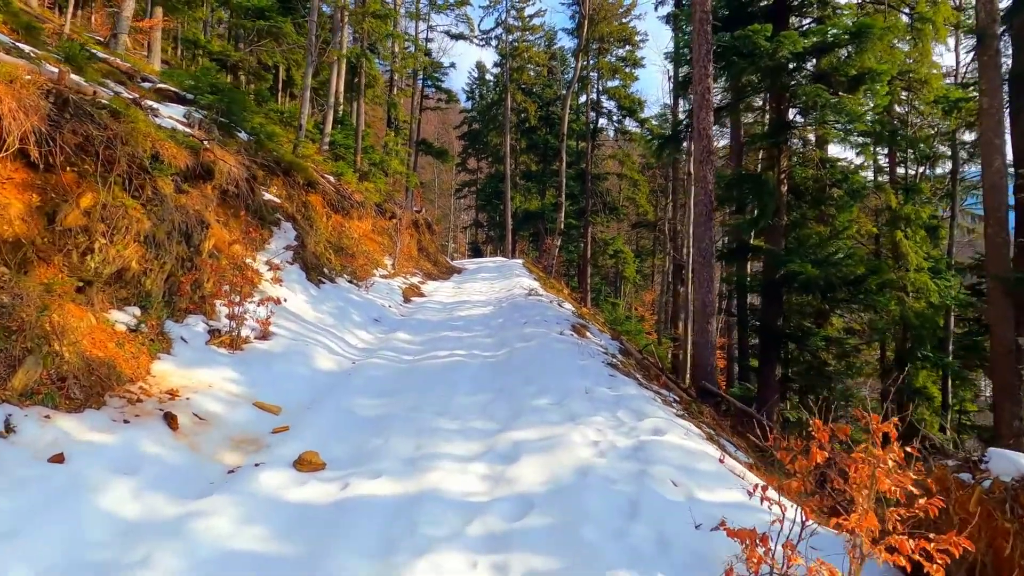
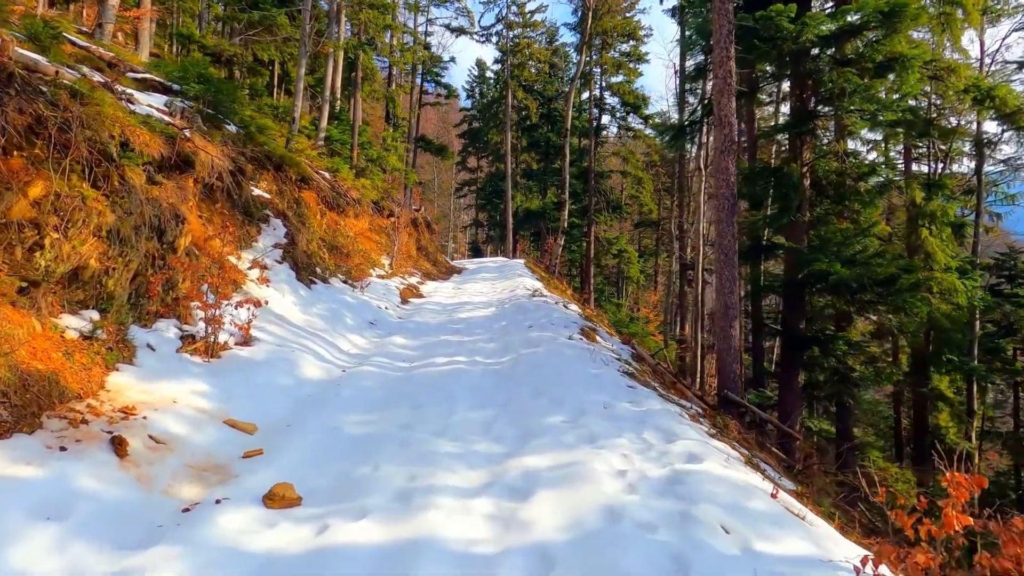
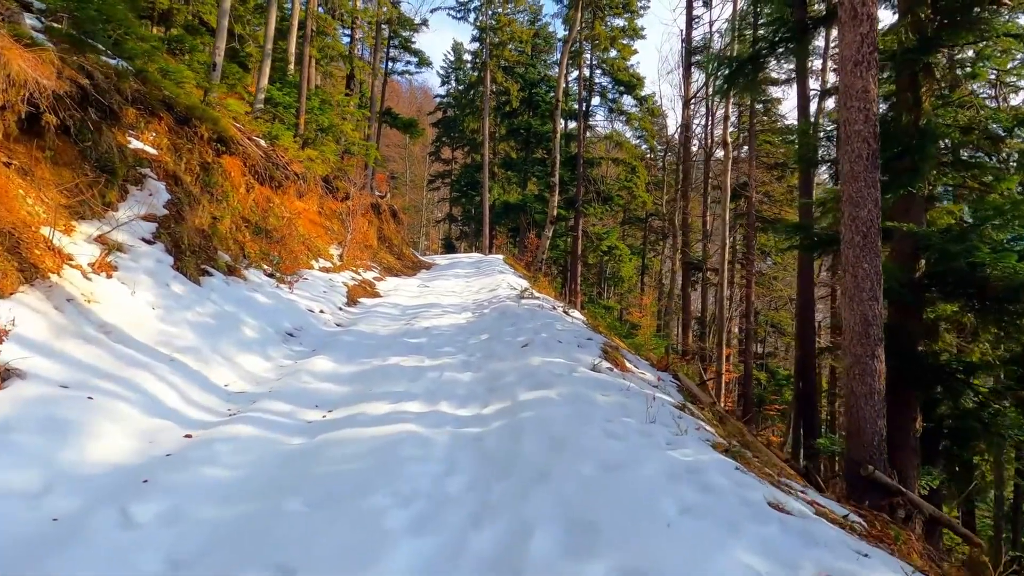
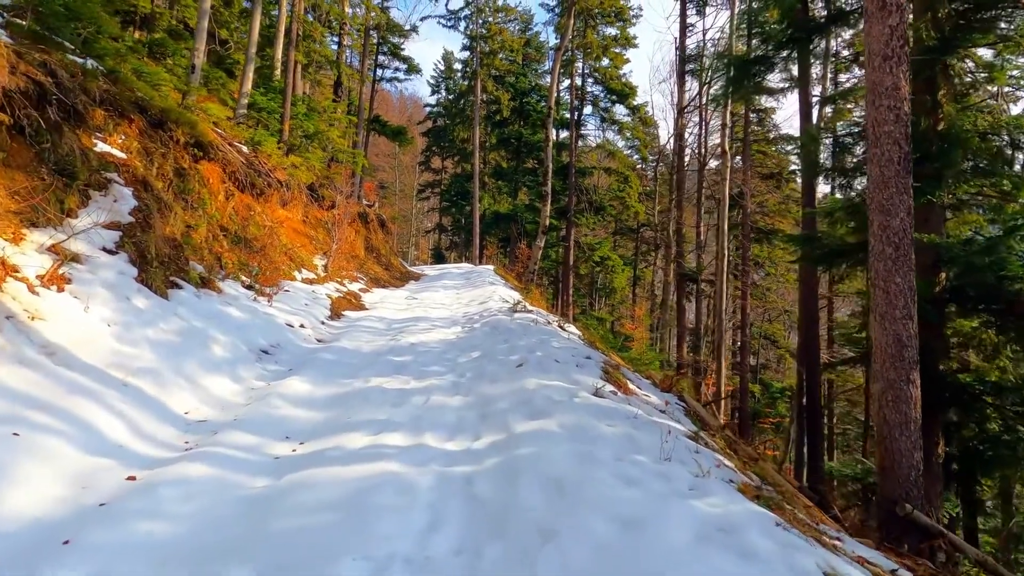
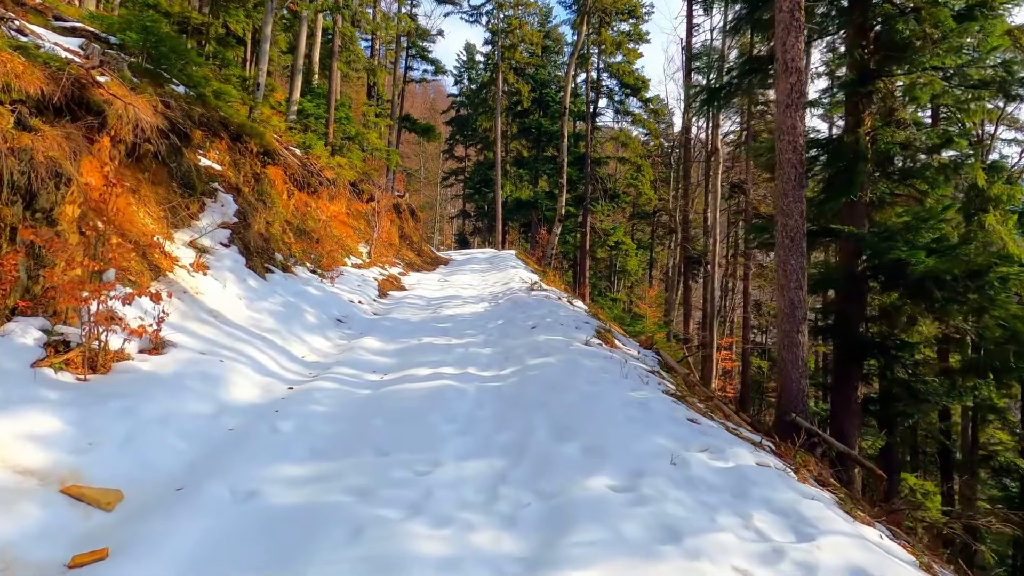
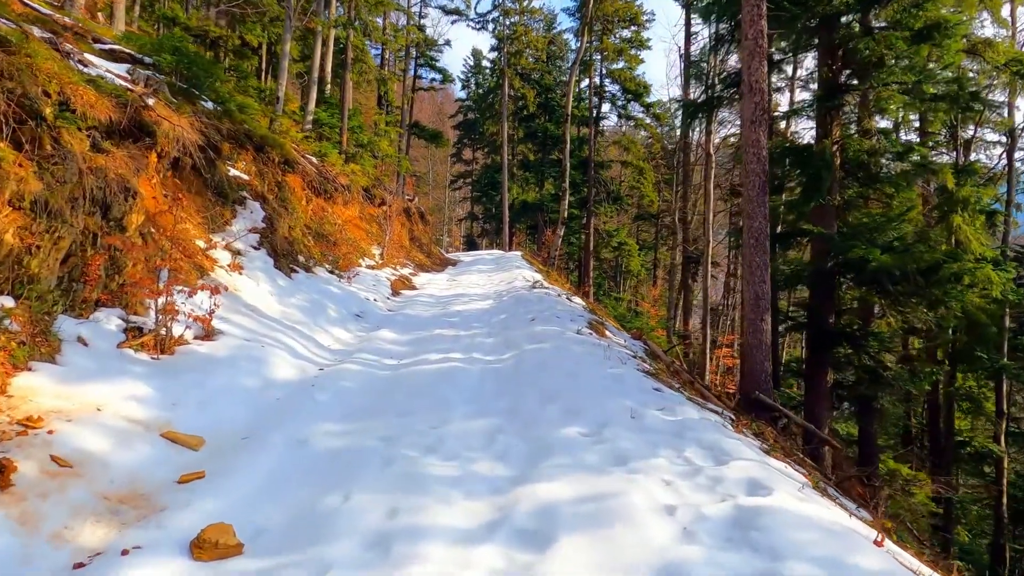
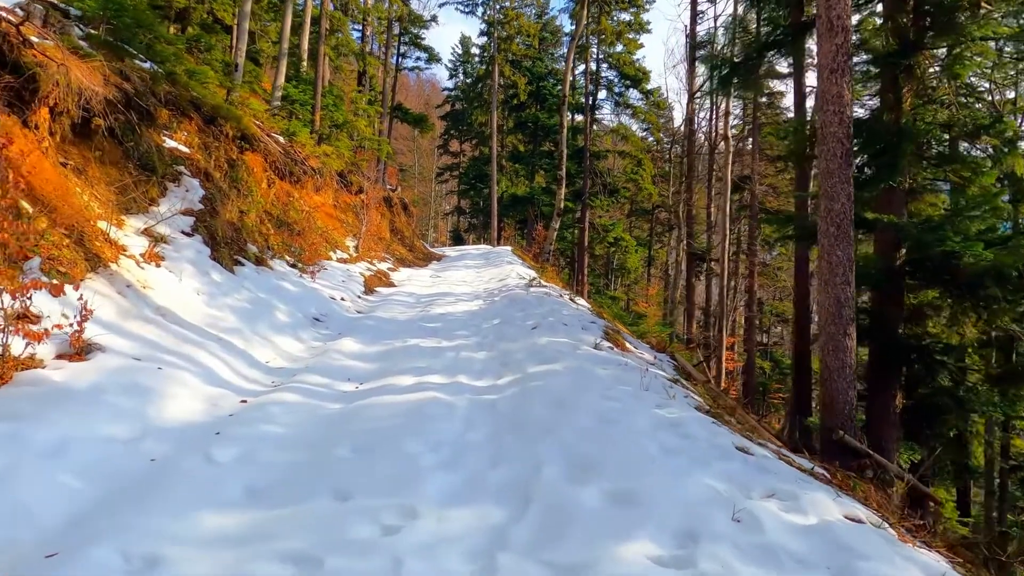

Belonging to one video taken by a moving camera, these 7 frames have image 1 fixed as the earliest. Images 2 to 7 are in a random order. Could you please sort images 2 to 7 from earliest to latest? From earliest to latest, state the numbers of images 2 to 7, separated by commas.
2, 6, 5, 7, 3, 4
